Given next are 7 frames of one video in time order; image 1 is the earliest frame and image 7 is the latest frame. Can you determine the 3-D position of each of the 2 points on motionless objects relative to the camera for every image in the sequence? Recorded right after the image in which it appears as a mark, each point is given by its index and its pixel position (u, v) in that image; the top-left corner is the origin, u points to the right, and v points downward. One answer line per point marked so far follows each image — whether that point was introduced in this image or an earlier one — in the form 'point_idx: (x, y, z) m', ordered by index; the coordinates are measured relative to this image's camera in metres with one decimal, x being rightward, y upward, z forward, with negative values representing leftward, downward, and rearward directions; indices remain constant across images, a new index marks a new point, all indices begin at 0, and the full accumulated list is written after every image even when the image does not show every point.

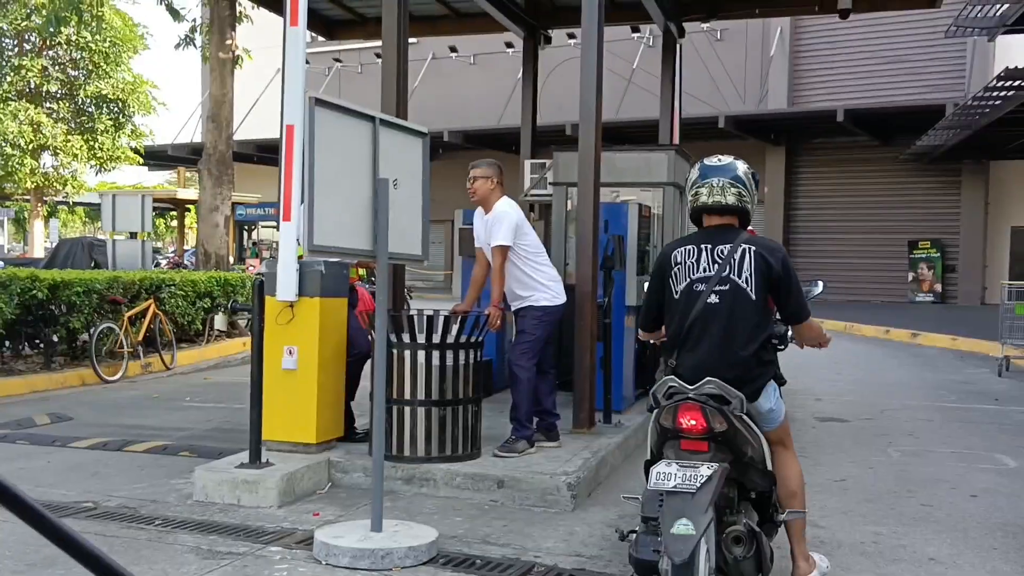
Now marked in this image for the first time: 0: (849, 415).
0: (+3.2, -1.2, +9.3) m
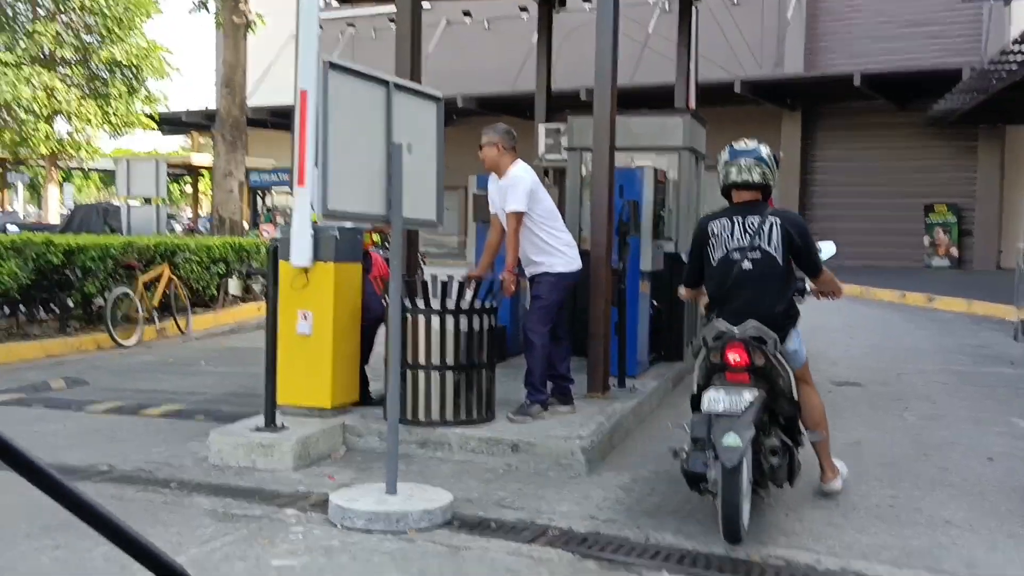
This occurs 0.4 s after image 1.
0: (+3.3, -0.9, +9.3) m
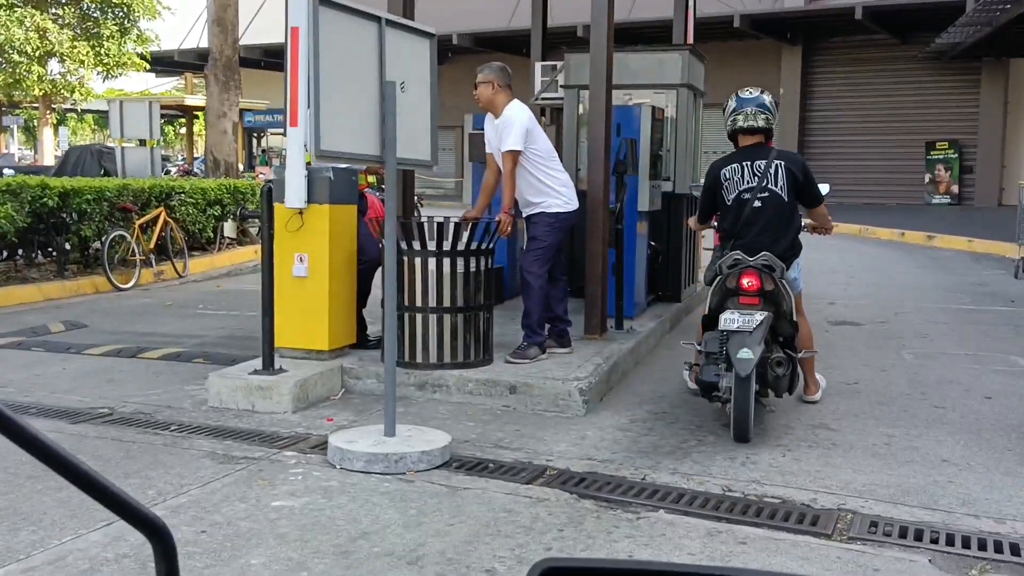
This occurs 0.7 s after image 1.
0: (+3.3, -0.3, +9.3) m
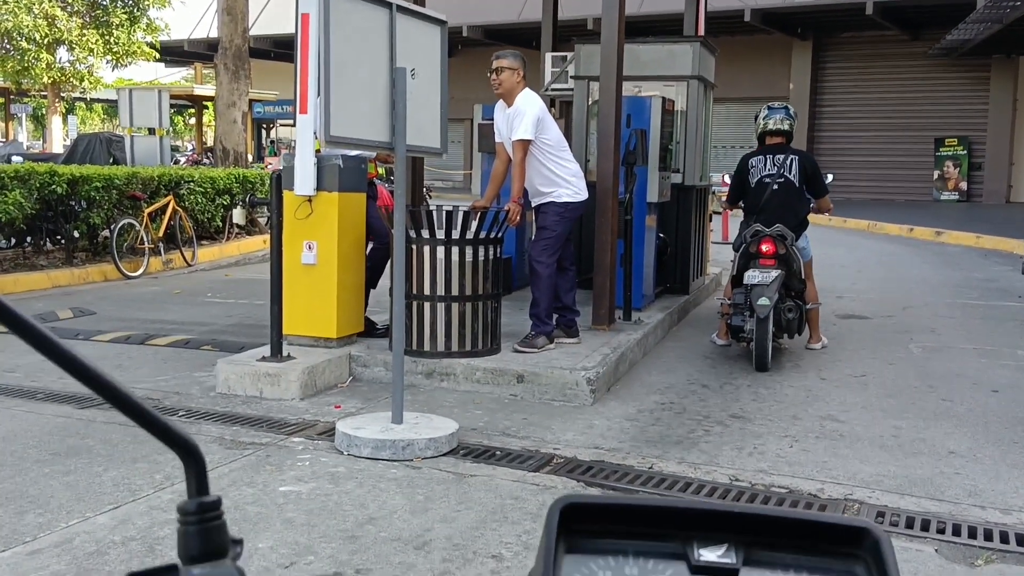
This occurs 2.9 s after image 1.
0: (+3.4, -0.2, +9.2) m
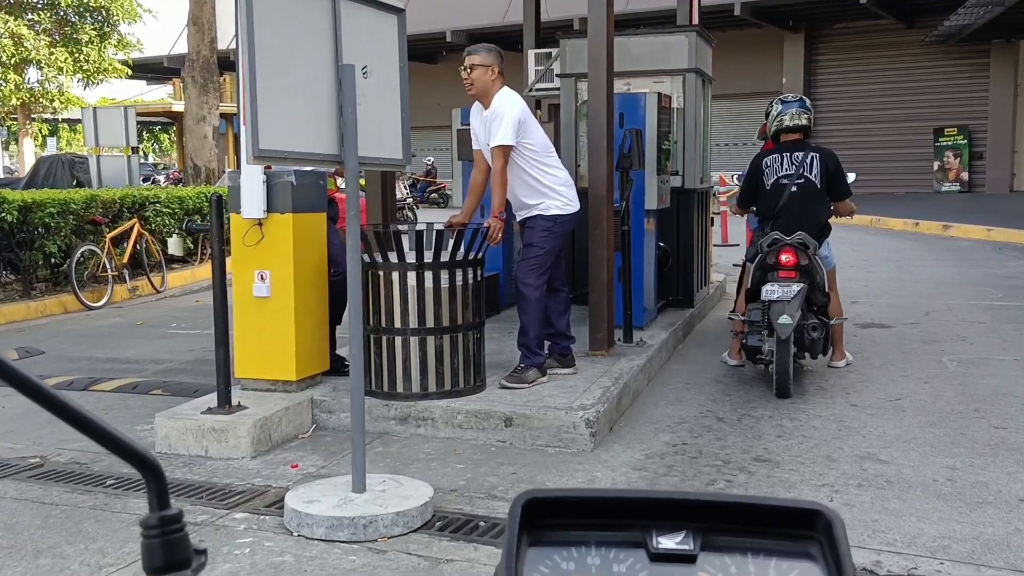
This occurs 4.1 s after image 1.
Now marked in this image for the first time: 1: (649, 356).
0: (+3.3, -0.3, +8.5) m
1: (+0.9, -0.4, +6.1) m
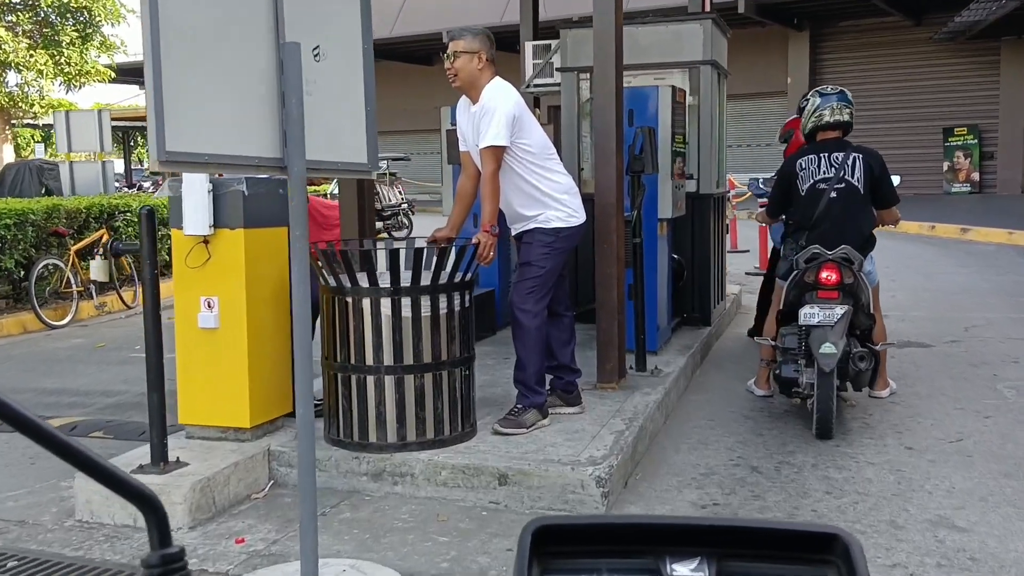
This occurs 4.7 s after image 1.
0: (+3.3, -0.4, +7.7) m
1: (+0.8, -0.5, +5.3) m
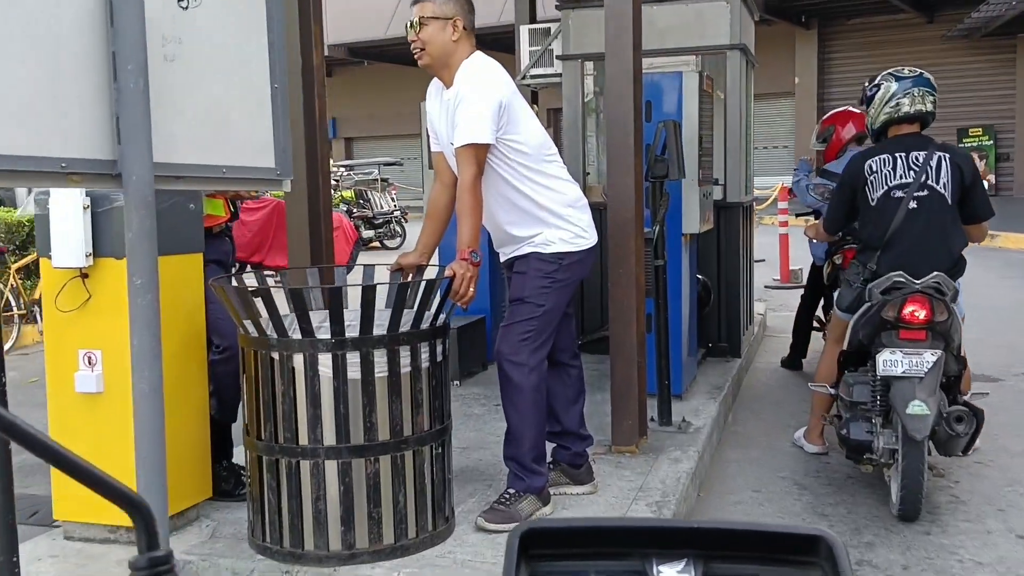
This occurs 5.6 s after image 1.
0: (+3.2, -0.5, +6.6) m
1: (+0.8, -0.7, +4.2) m
